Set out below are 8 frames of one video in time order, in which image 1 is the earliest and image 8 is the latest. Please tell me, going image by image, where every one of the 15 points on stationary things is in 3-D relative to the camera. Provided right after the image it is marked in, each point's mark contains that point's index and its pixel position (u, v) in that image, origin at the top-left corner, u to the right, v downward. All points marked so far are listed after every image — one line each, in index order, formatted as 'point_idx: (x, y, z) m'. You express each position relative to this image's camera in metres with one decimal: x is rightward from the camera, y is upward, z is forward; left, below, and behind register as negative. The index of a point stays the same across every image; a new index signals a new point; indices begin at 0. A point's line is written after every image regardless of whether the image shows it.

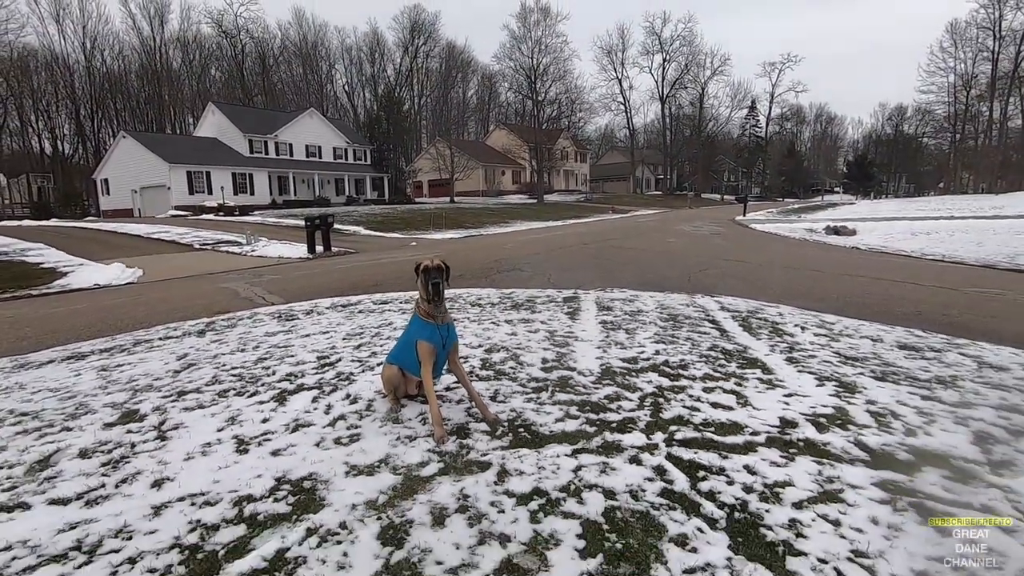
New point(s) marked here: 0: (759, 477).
0: (+1.2, -0.9, +2.7) m
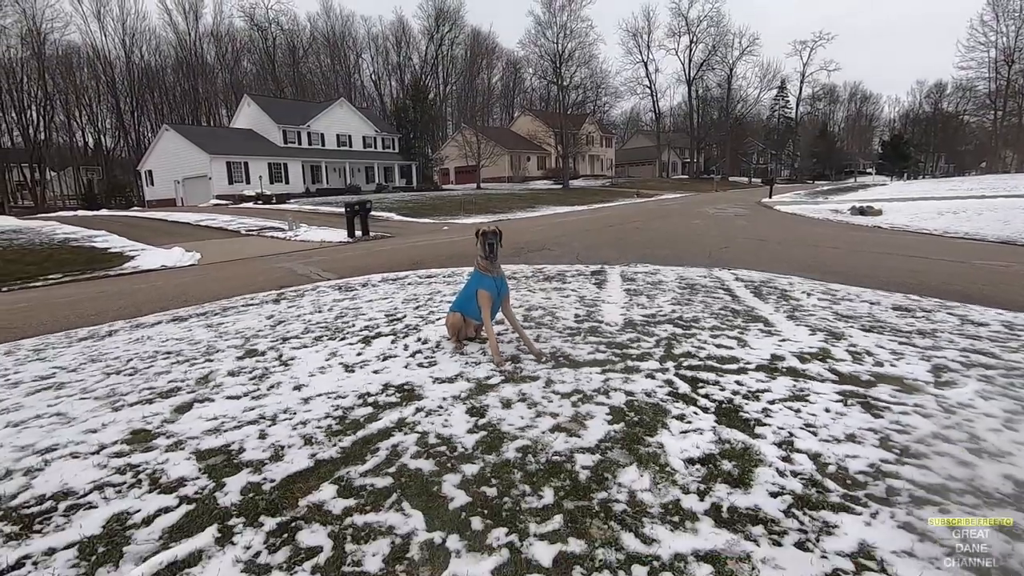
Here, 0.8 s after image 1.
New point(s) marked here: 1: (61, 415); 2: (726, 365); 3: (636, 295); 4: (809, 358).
0: (+1.5, -0.6, +3.6) m
1: (-2.8, -0.8, +3.4) m
2: (+1.5, -0.6, +4.0) m
3: (+1.5, -0.1, +6.7) m
4: (+2.4, -0.5, +4.3) m
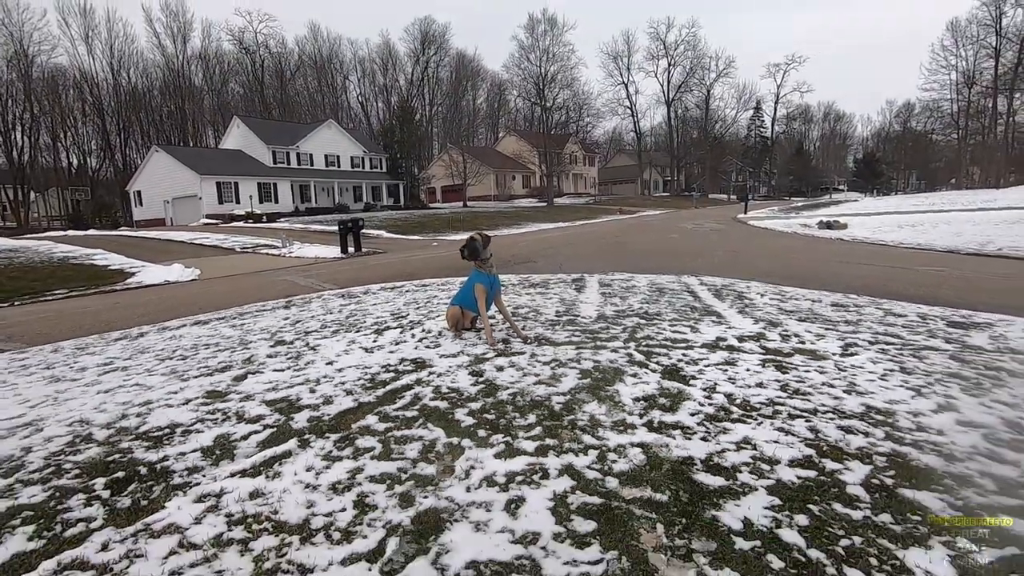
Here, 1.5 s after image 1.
0: (+1.4, -0.5, +4.5) m
1: (-2.9, -0.7, +4.1) m
2: (+1.5, -0.5, +4.9) m
3: (+1.4, -0.1, +7.7) m
4: (+2.3, -0.5, +5.2) m
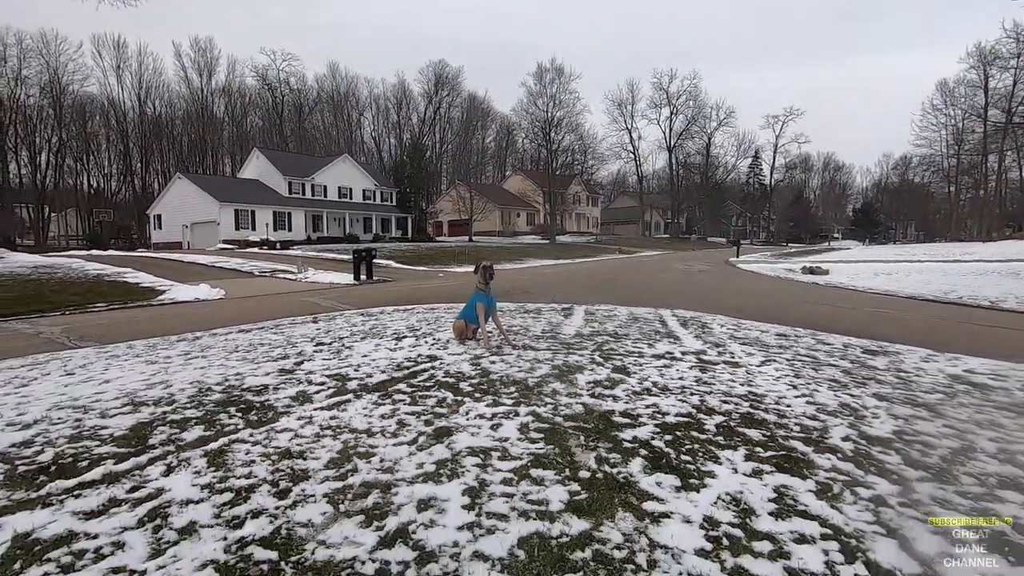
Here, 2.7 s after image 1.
0: (+1.3, -0.8, +5.9) m
1: (-3.0, -0.8, +5.5) m
2: (+1.4, -0.7, +6.3) m
3: (+1.3, -0.6, +9.1) m
4: (+2.2, -0.8, +6.6) m
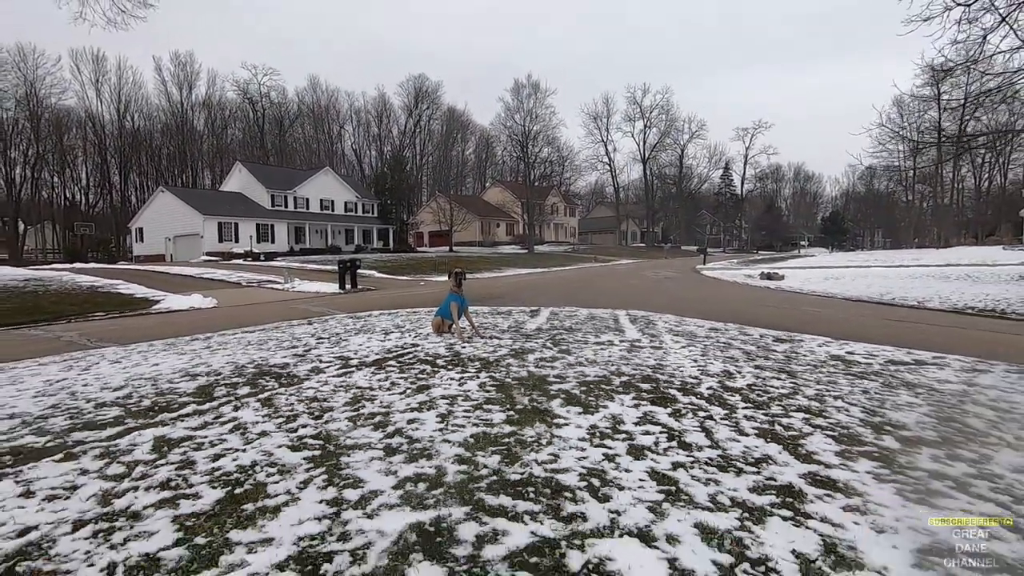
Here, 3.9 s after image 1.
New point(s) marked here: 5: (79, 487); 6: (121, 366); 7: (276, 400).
0: (+0.9, -0.8, +7.3) m
1: (-3.4, -0.8, +6.8) m
2: (+0.9, -0.8, +7.7) m
3: (+0.8, -0.6, +10.5) m
4: (+1.7, -0.8, +8.1) m
5: (-2.3, -1.0, +2.8) m
6: (-4.5, -0.9, +6.2) m
7: (-1.9, -0.9, +4.4) m
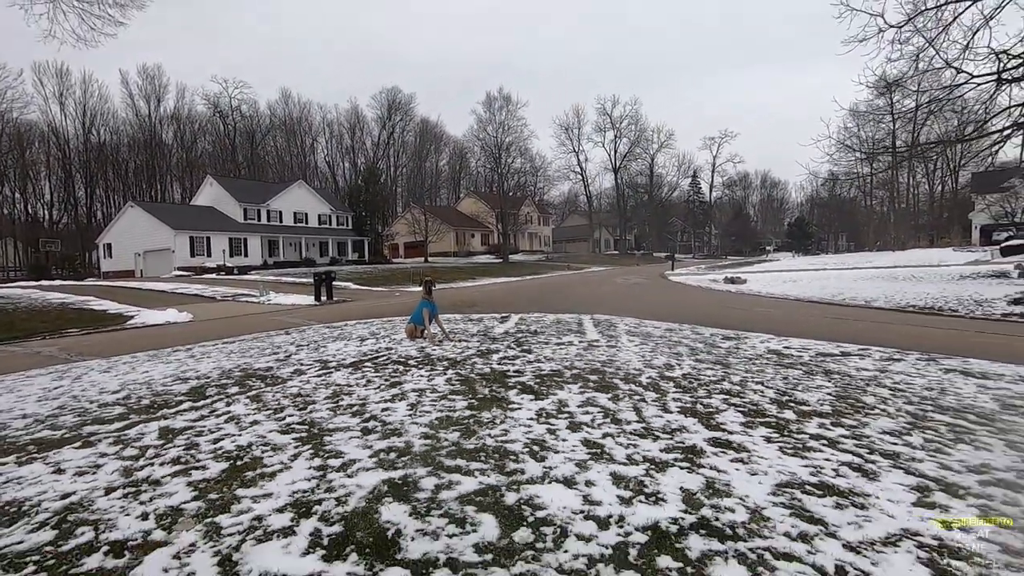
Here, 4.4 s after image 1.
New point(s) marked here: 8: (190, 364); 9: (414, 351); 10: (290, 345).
0: (+0.4, -0.8, +8.0) m
1: (-3.9, -1.0, +7.3) m
2: (+0.4, -0.8, +8.4) m
3: (+0.2, -0.7, +11.2) m
4: (+1.2, -0.9, +8.8) m
5: (-2.6, -1.1, +3.4) m
6: (-4.9, -1.1, +6.7) m
7: (-2.3, -1.0, +4.9) m
8: (-4.3, -1.0, +7.1) m
9: (-1.3, -0.9, +7.3) m
10: (-3.6, -0.9, +8.8) m
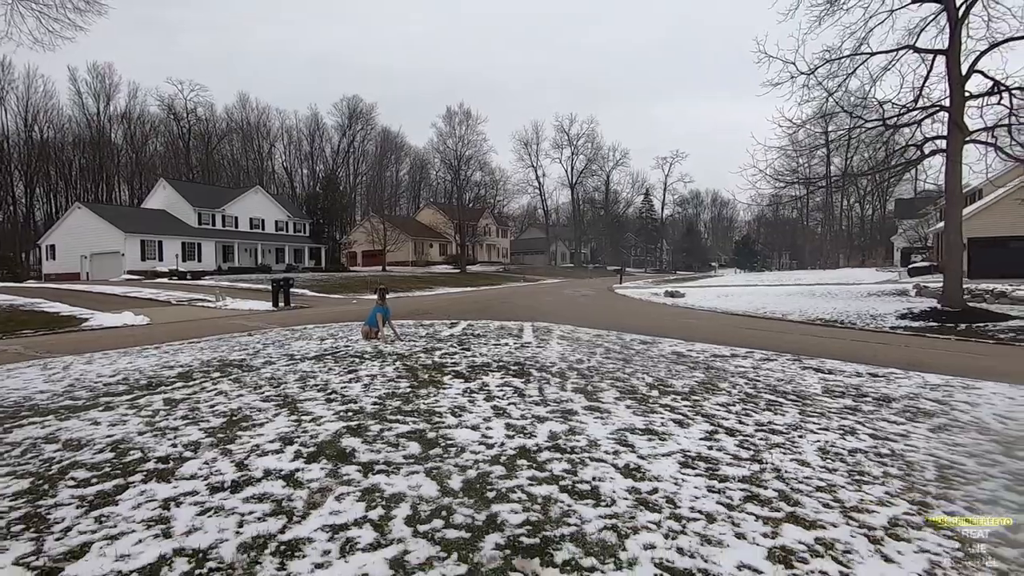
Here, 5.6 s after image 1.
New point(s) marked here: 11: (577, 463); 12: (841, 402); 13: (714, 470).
0: (-0.6, -1.0, +9.3) m
1: (-4.8, -1.0, +8.3) m
2: (-0.6, -1.0, +9.7) m
3: (-1.1, -0.9, +12.5) m
4: (+0.1, -1.0, +10.1) m
5: (-3.2, -1.1, +4.5) m
6: (-5.8, -1.1, +7.6) m
7: (-3.0, -1.0, +6.1) m
8: (-5.2, -1.0, +8.1) m
9: (-2.2, -1.0, +8.5) m
10: (-4.6, -1.0, +9.8) m
11: (+0.4, -1.2, +3.6) m
12: (+3.9, -1.3, +6.3) m
13: (+1.3, -1.2, +3.5) m
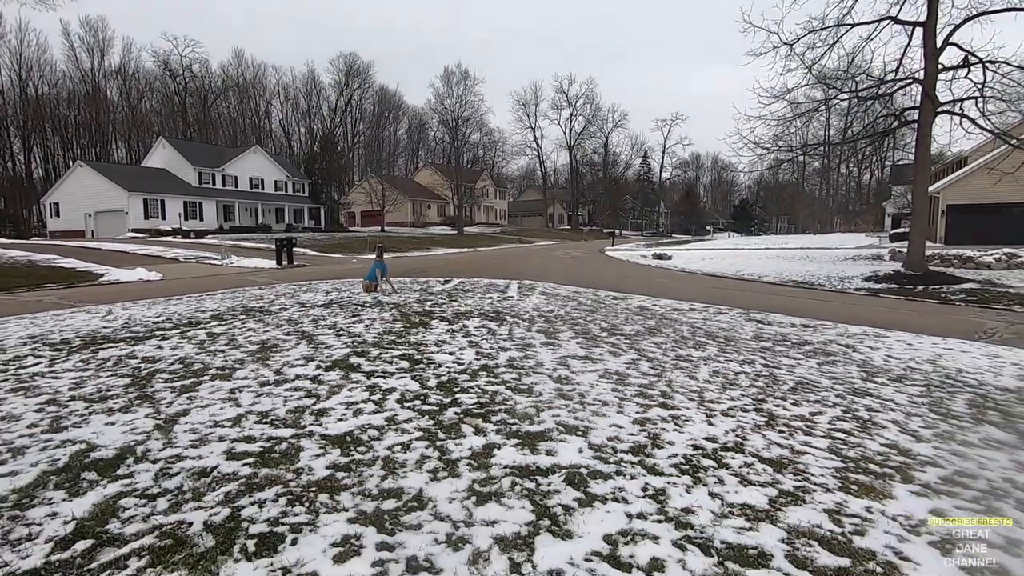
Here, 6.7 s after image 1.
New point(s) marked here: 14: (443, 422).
0: (-0.9, -0.2, +10.6) m
1: (-5.1, -0.3, +9.6) m
2: (-1.0, -0.2, +11.0) m
3: (-1.4, +0.1, +13.7) m
4: (-0.2, -0.2, +11.4) m
5: (-3.5, -0.6, +5.8) m
6: (-6.2, -0.4, +8.9) m
7: (-3.4, -0.4, +7.4) m
8: (-5.5, -0.3, +9.4) m
9: (-2.6, -0.2, +9.8) m
10: (-5.0, -0.1, +11.1) m
11: (+0.1, -0.8, +4.9) m
12: (+3.5, -0.8, +7.7) m
13: (+1.0, -0.8, +4.8) m
14: (-0.5, -0.9, +3.6) m
